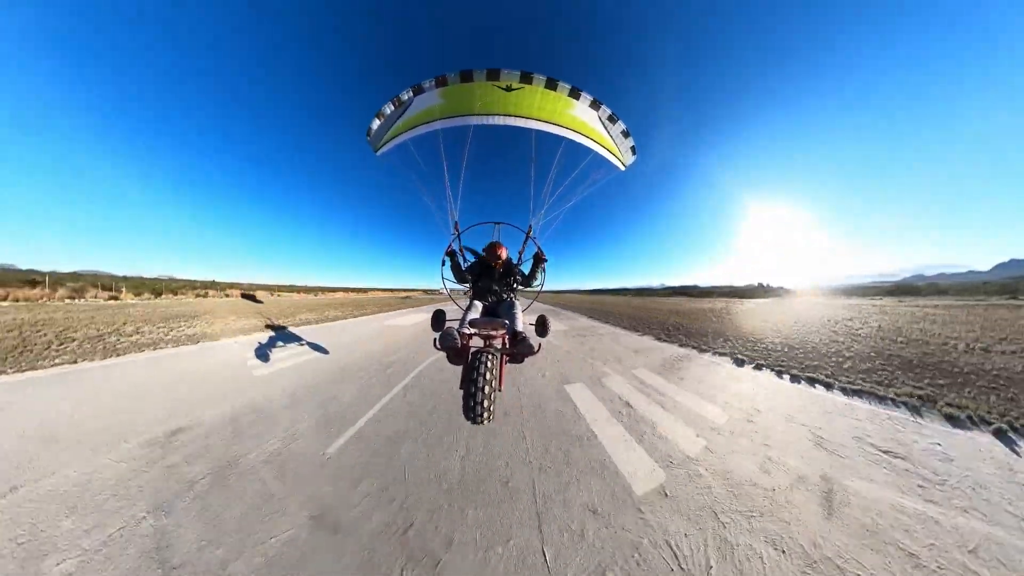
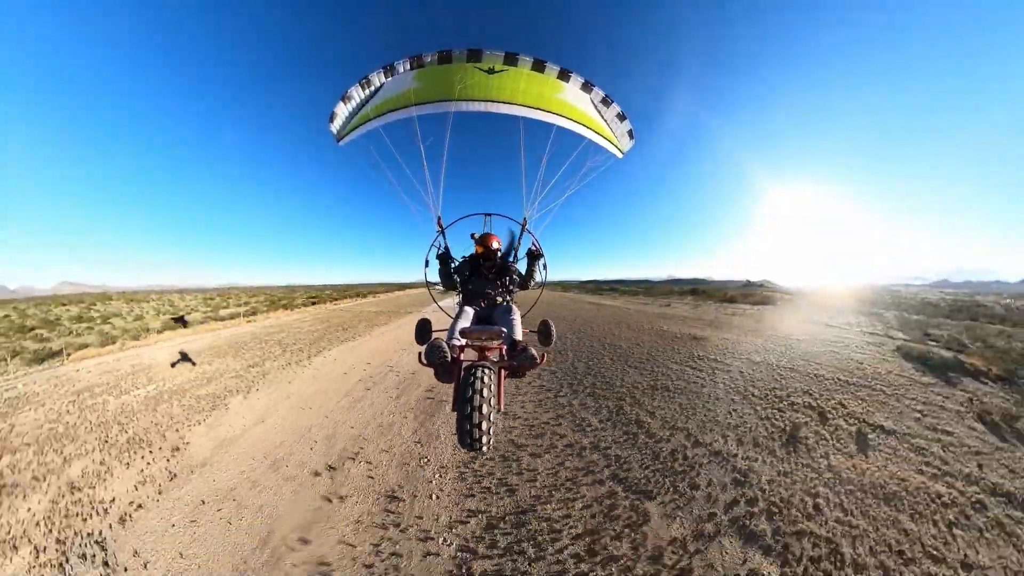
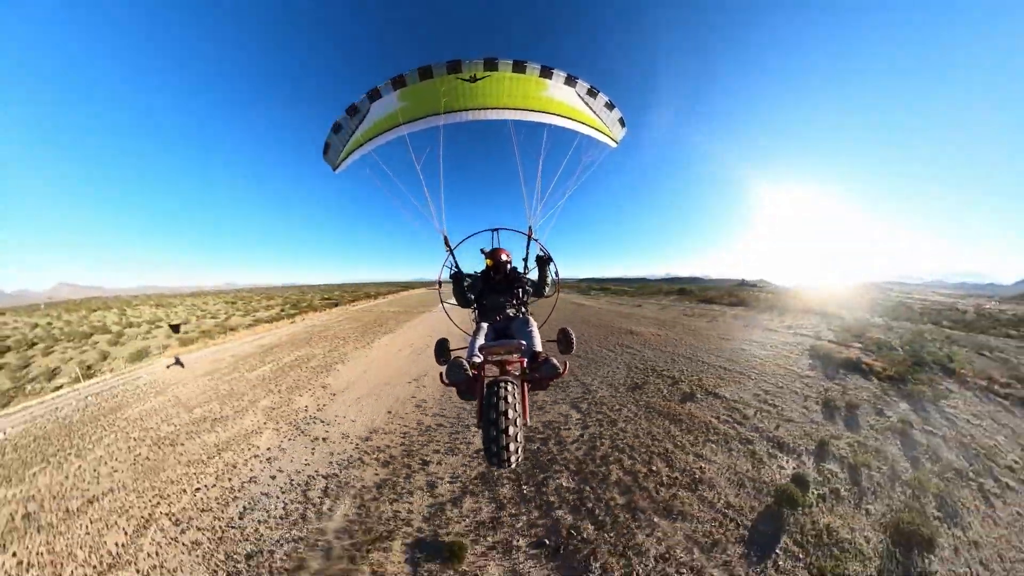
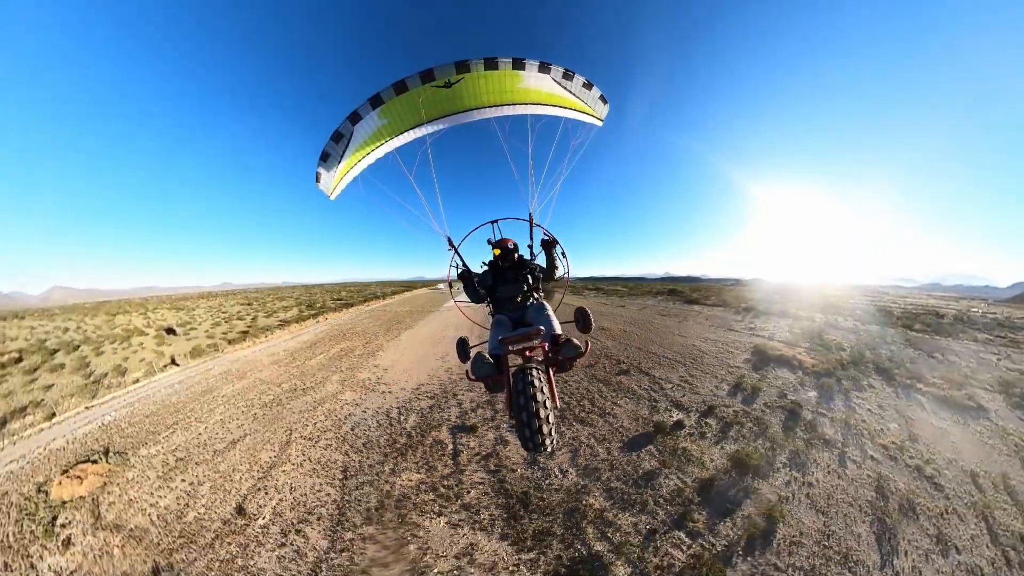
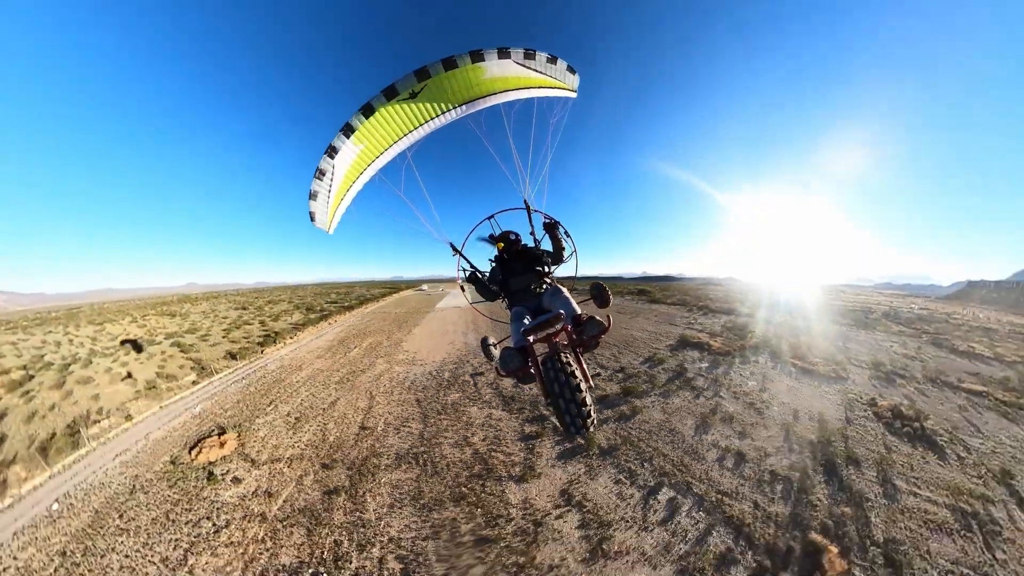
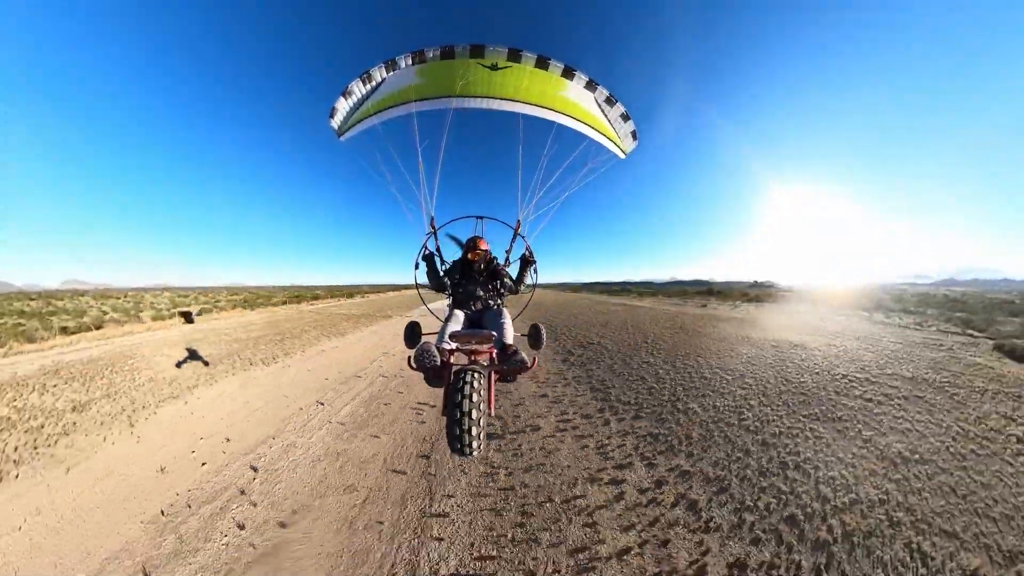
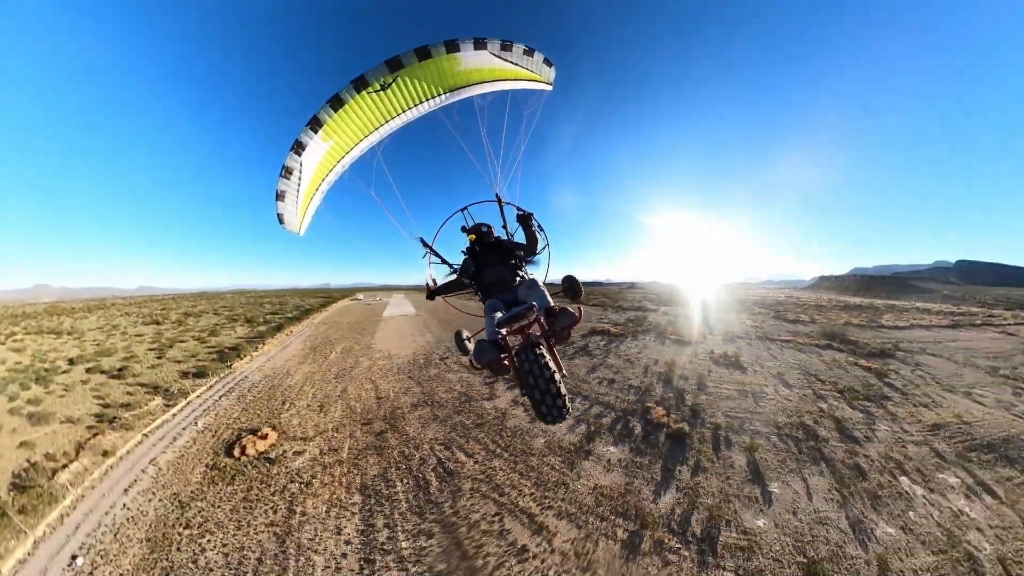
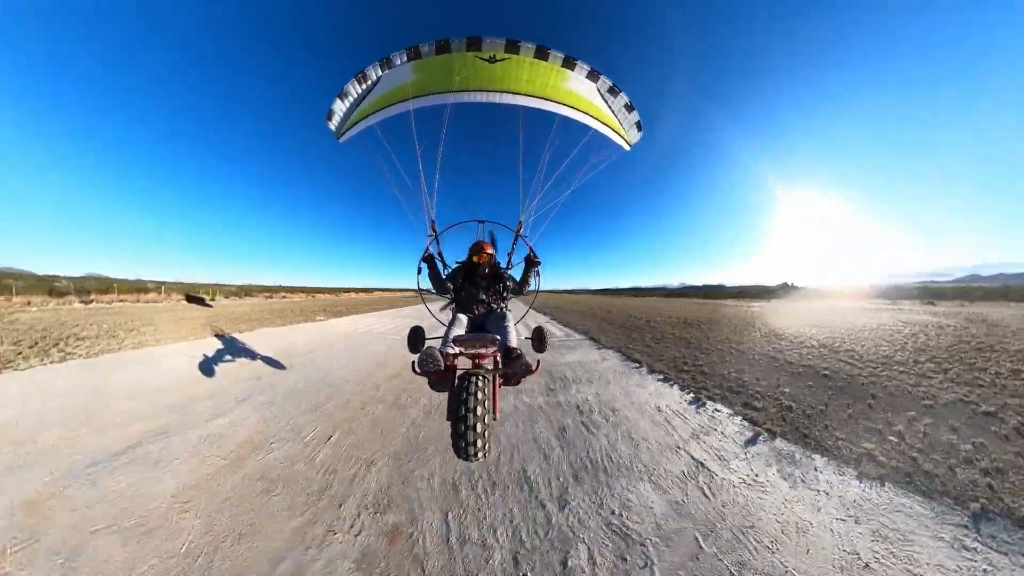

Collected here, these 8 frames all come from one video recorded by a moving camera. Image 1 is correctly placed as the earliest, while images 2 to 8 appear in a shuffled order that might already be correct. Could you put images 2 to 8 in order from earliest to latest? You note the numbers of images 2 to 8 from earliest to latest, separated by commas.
8, 6, 2, 3, 4, 5, 7
